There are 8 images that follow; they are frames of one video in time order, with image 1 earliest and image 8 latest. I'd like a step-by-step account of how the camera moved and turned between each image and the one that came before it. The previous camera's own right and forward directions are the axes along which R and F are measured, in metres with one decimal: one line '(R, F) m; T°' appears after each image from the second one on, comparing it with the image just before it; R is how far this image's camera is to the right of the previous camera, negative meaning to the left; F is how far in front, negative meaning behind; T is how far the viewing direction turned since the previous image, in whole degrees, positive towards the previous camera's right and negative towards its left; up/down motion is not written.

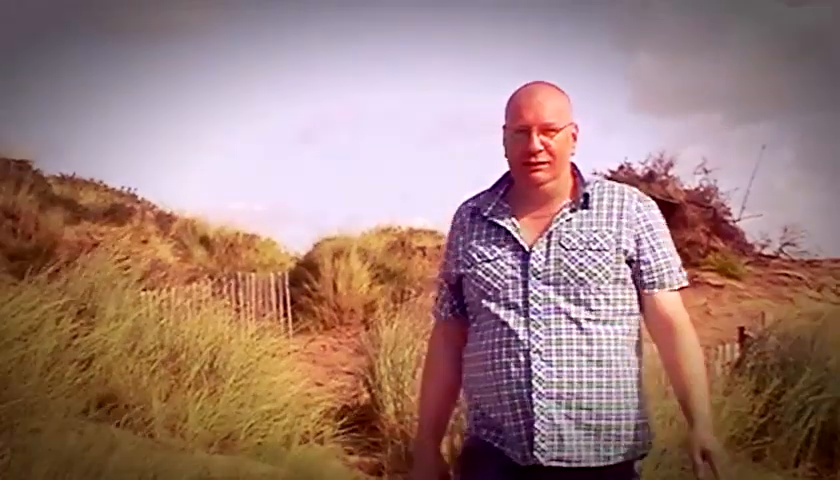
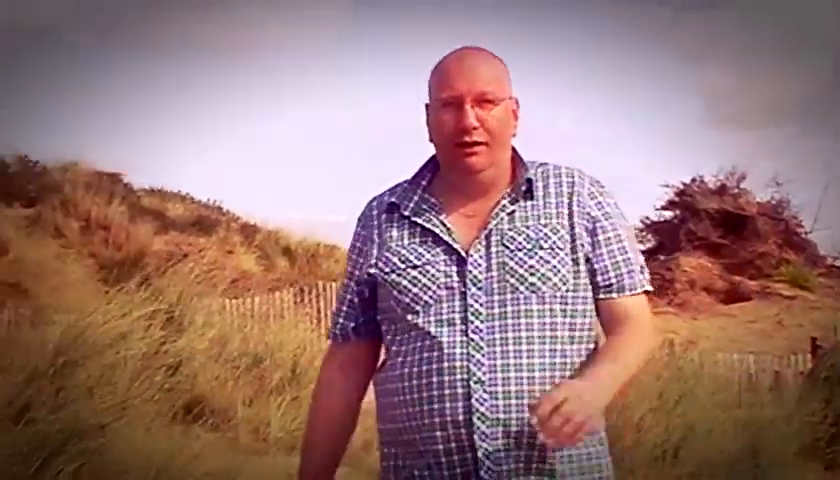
(-0.1, 0.0) m; -2°
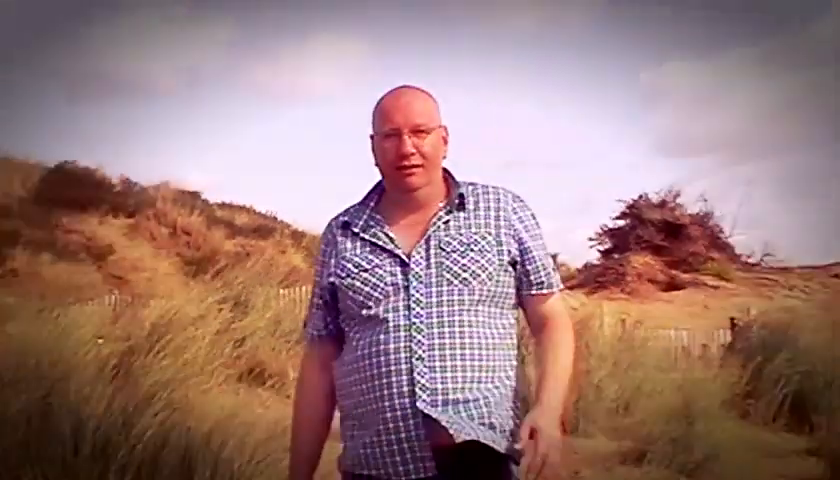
(0.0, -0.5) m; +1°
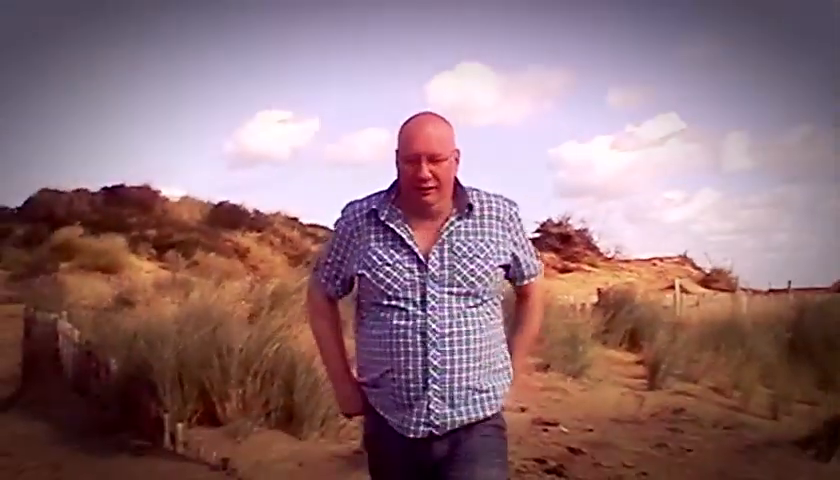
(-0.2, -1.6) m; +2°
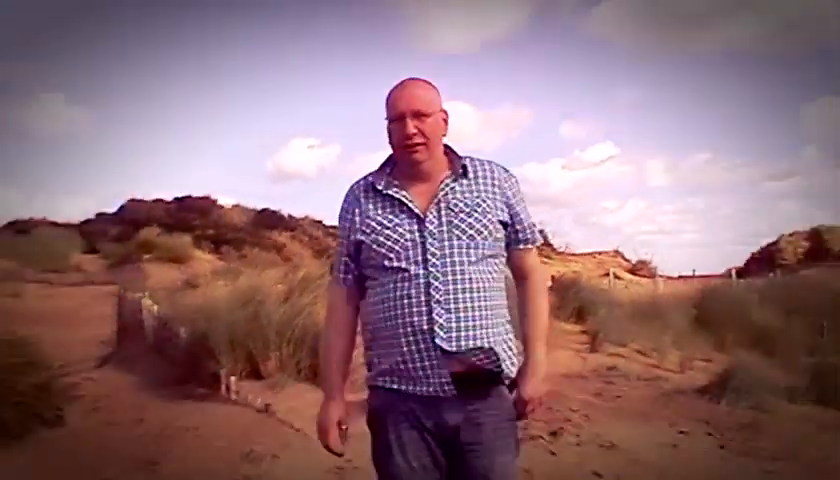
(0.0, -1.1) m; 0°
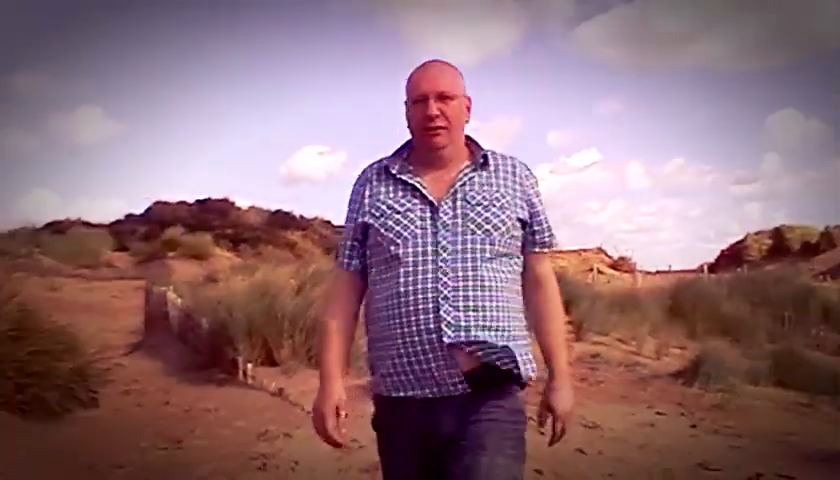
(0.0, -0.4) m; 0°
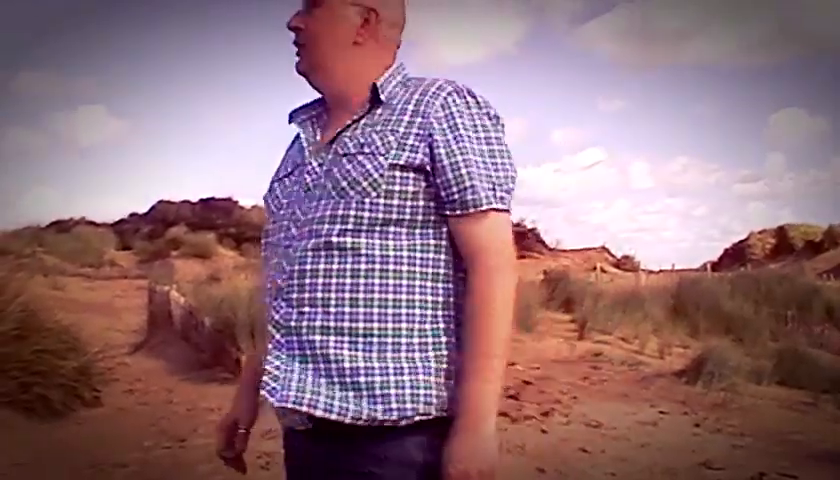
(0.0, 0.0) m; 0°
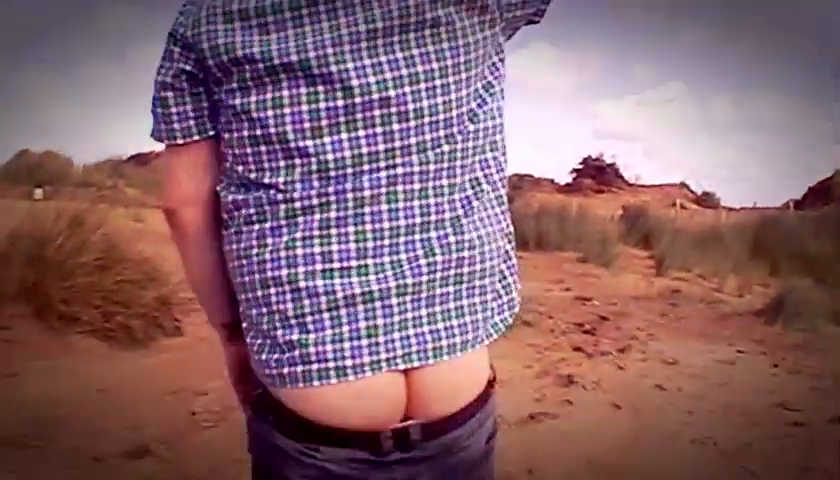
(0.0, 0.0) m; -4°
